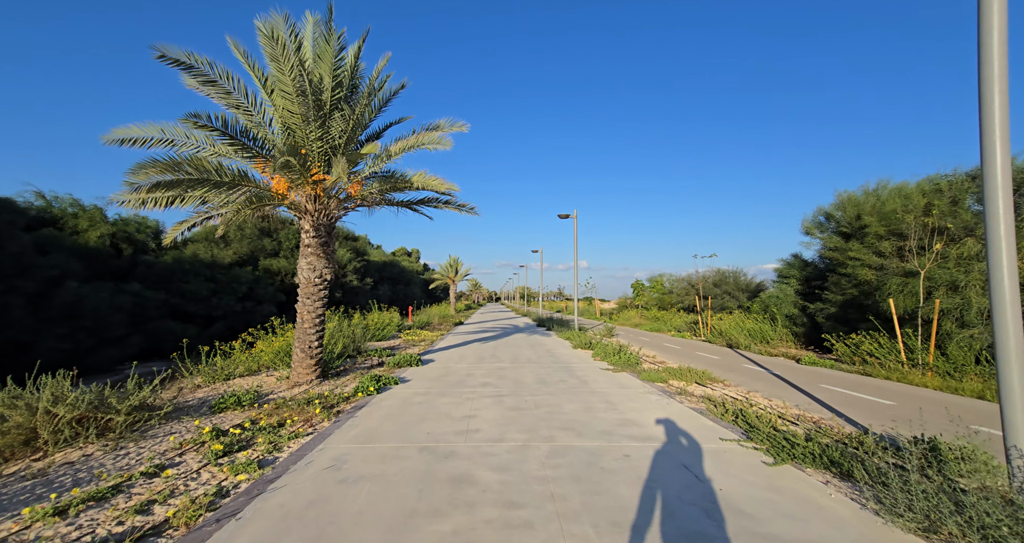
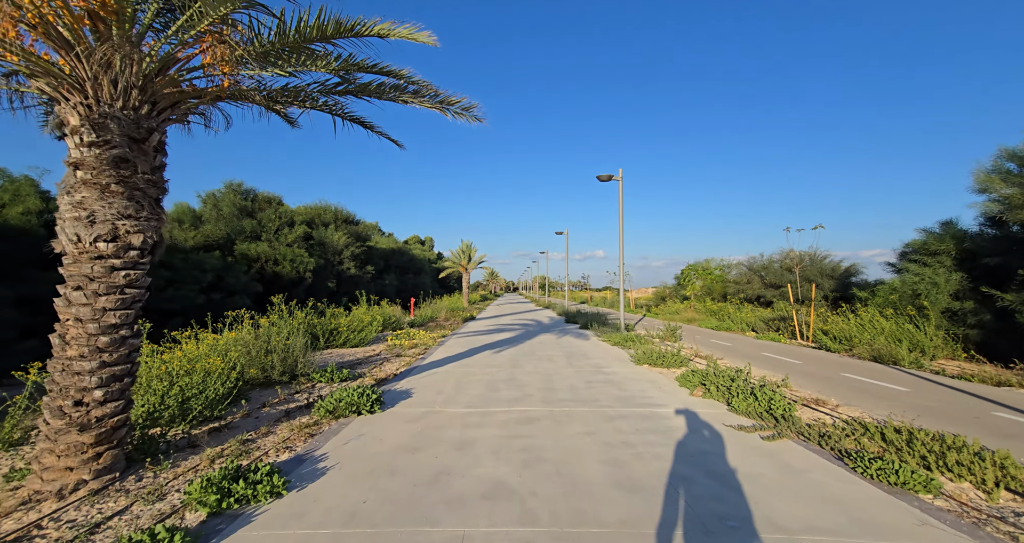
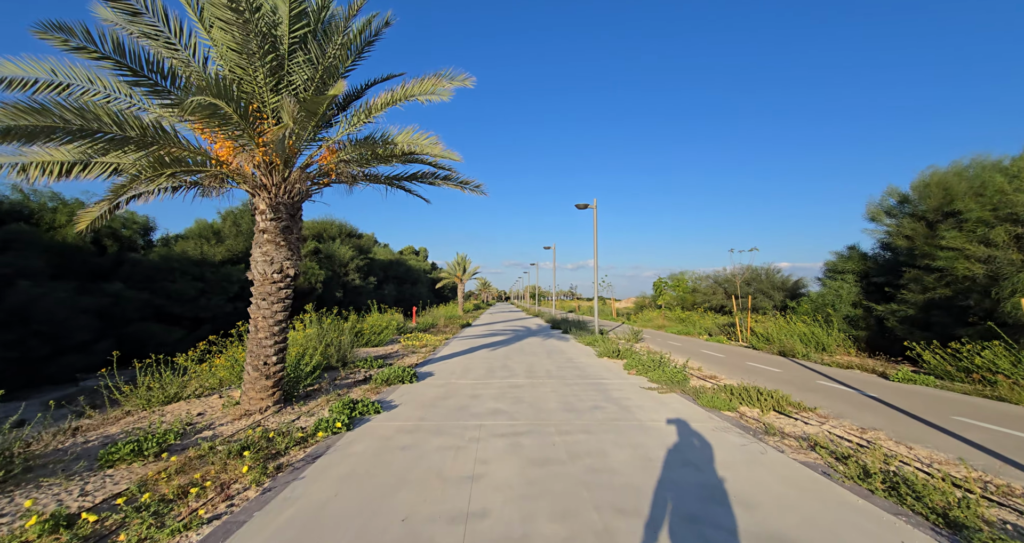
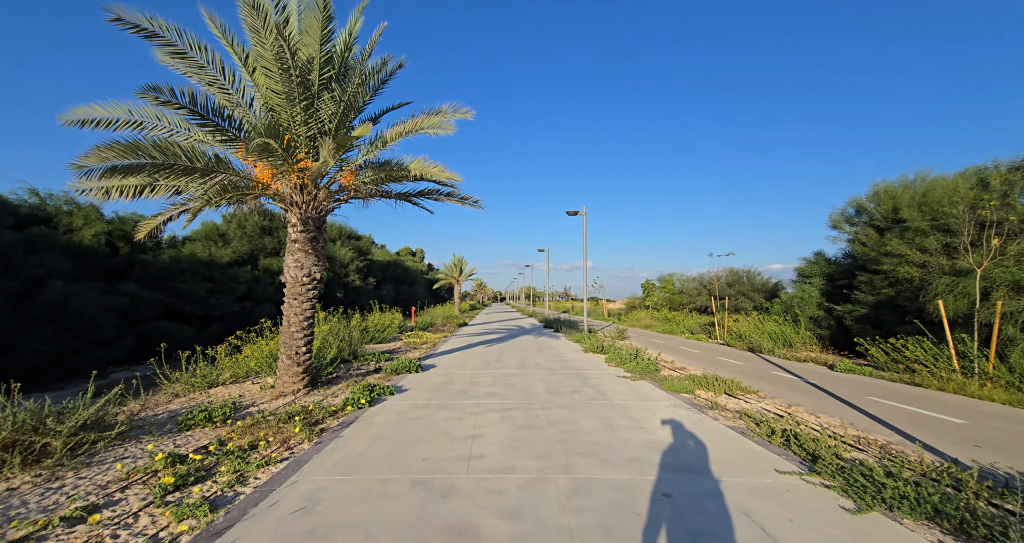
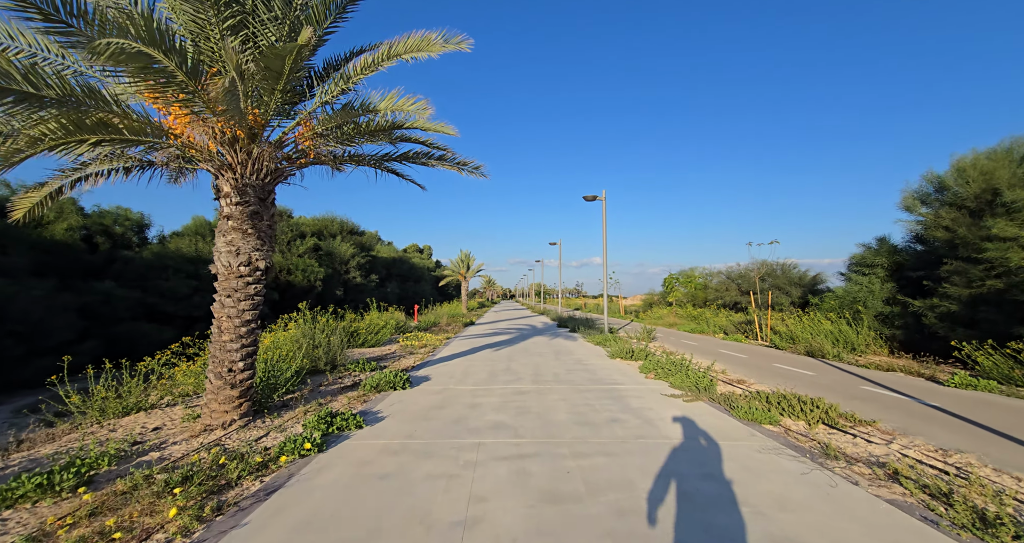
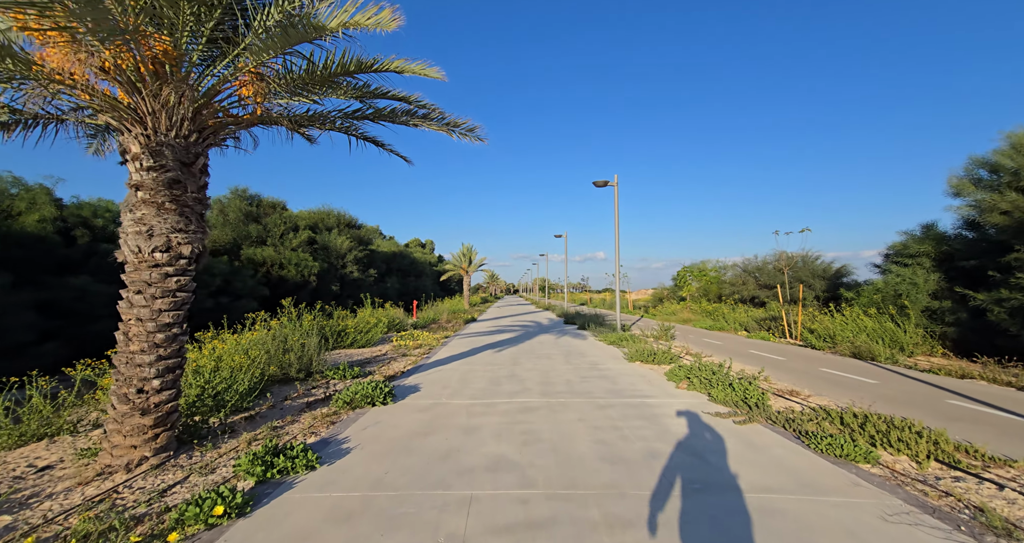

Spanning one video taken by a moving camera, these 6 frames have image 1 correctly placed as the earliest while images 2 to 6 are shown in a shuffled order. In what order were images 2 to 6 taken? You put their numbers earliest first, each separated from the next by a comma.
4, 3, 5, 6, 2
